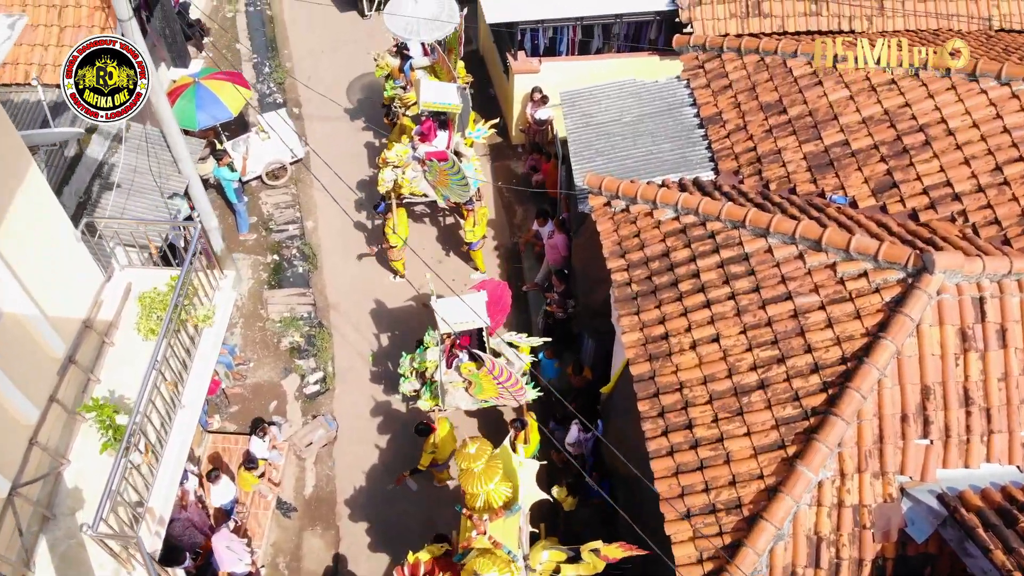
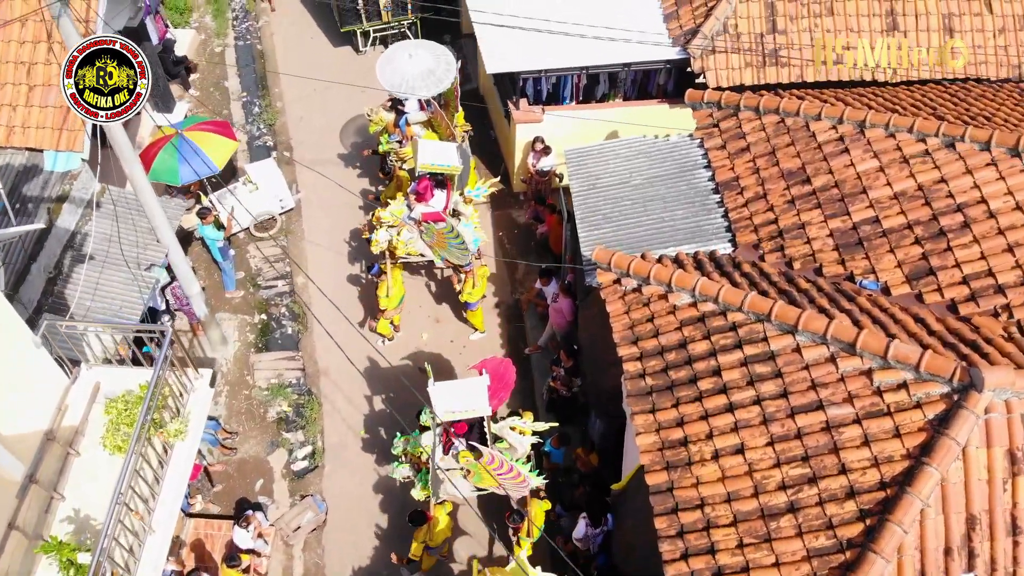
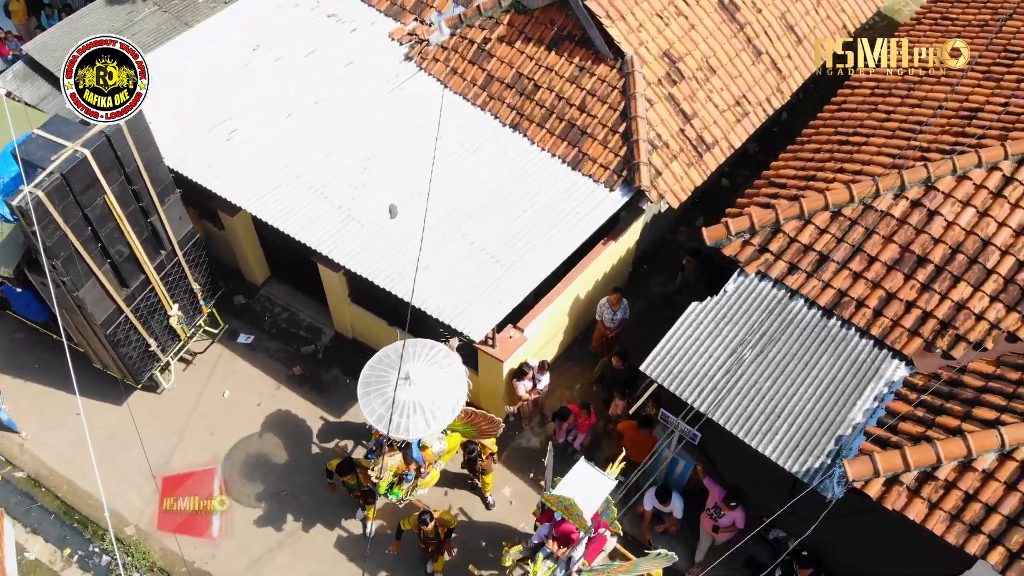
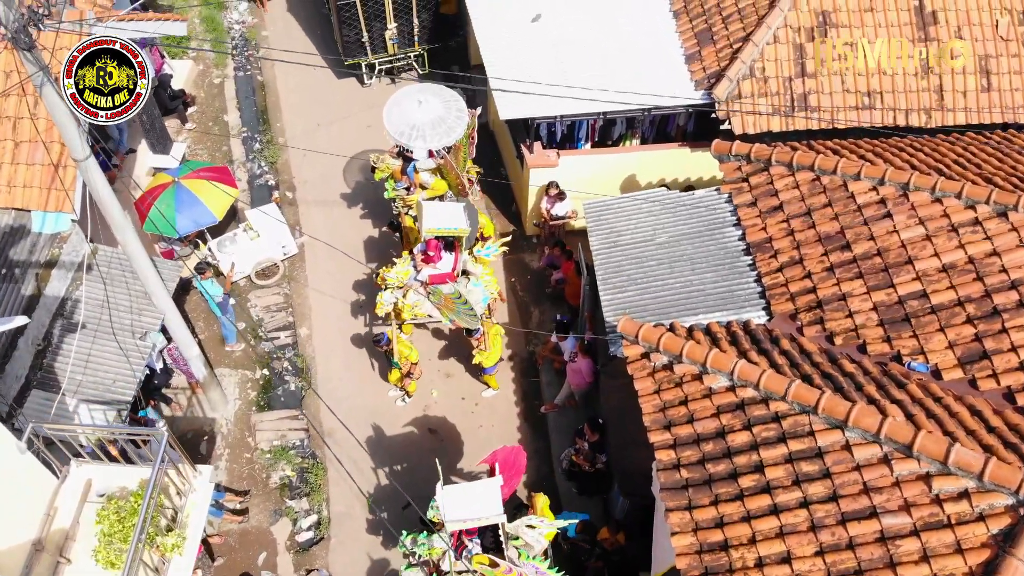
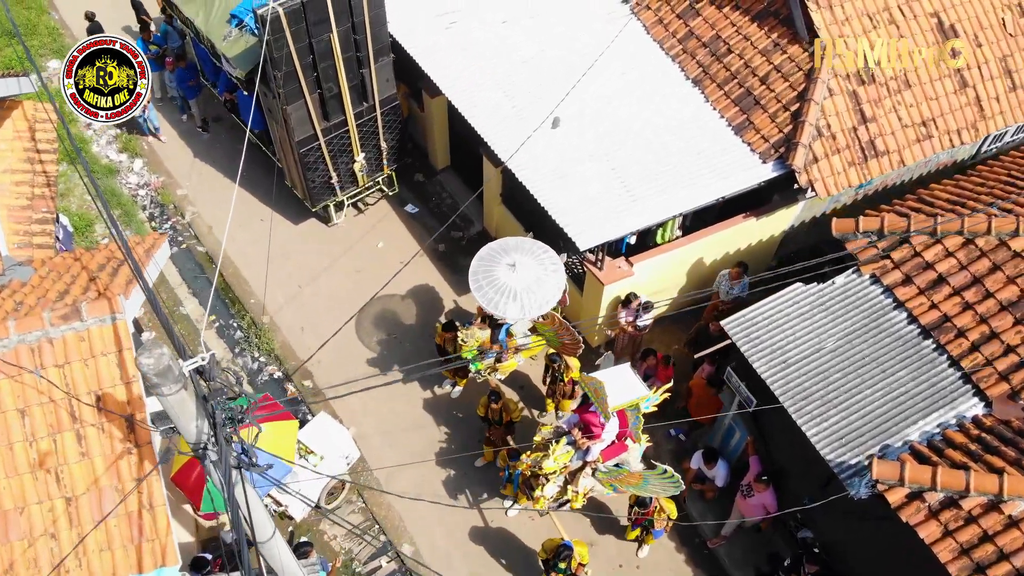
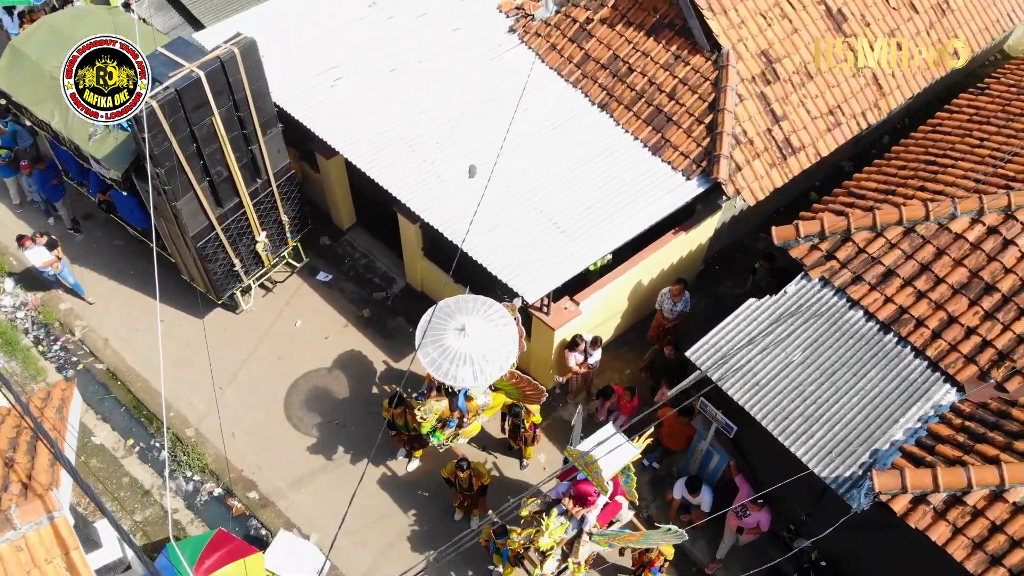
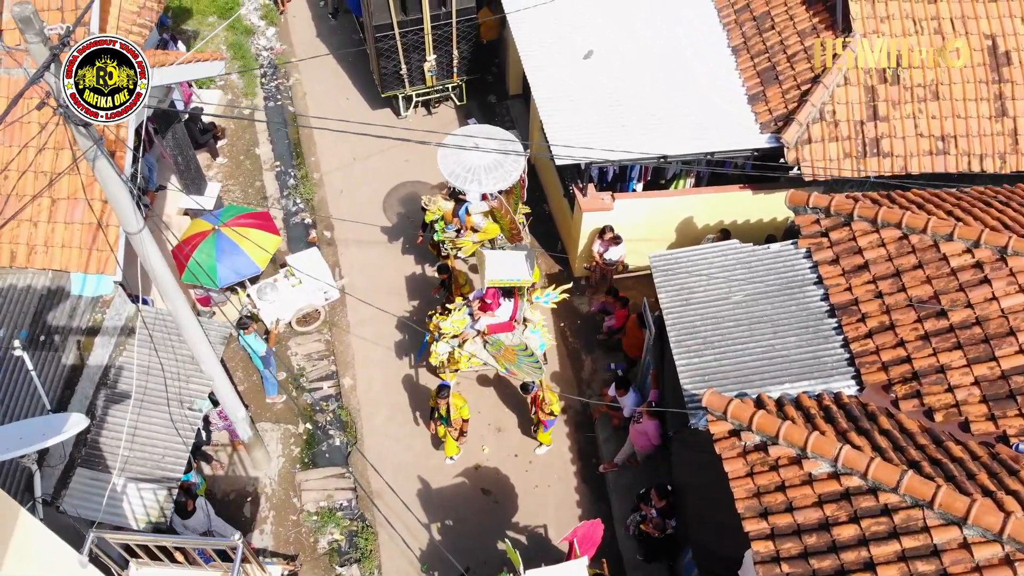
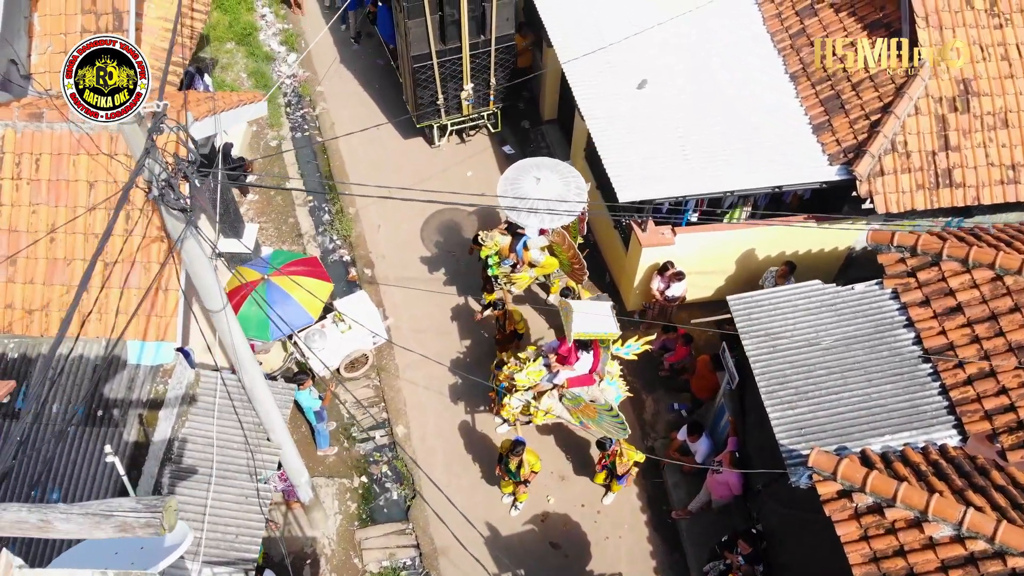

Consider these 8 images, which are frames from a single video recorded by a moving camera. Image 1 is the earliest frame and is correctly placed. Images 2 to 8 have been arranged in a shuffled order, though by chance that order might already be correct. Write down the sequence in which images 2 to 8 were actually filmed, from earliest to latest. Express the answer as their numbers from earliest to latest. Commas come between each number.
2, 4, 7, 8, 5, 6, 3
